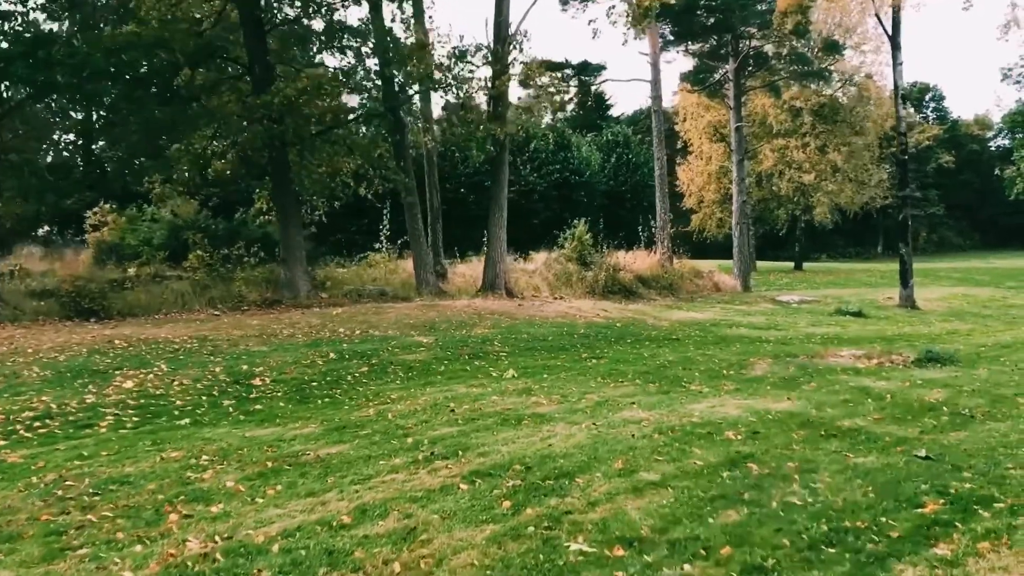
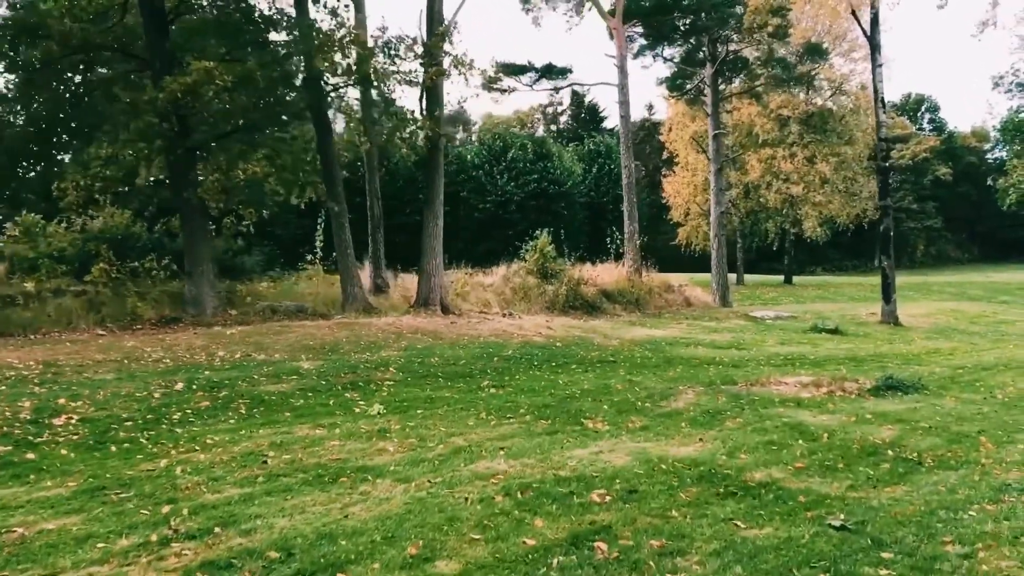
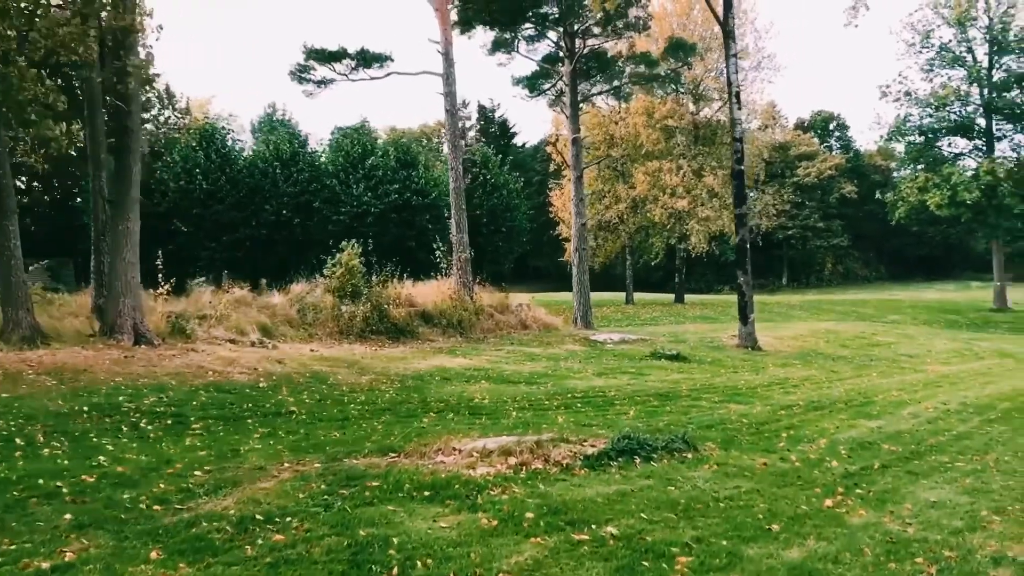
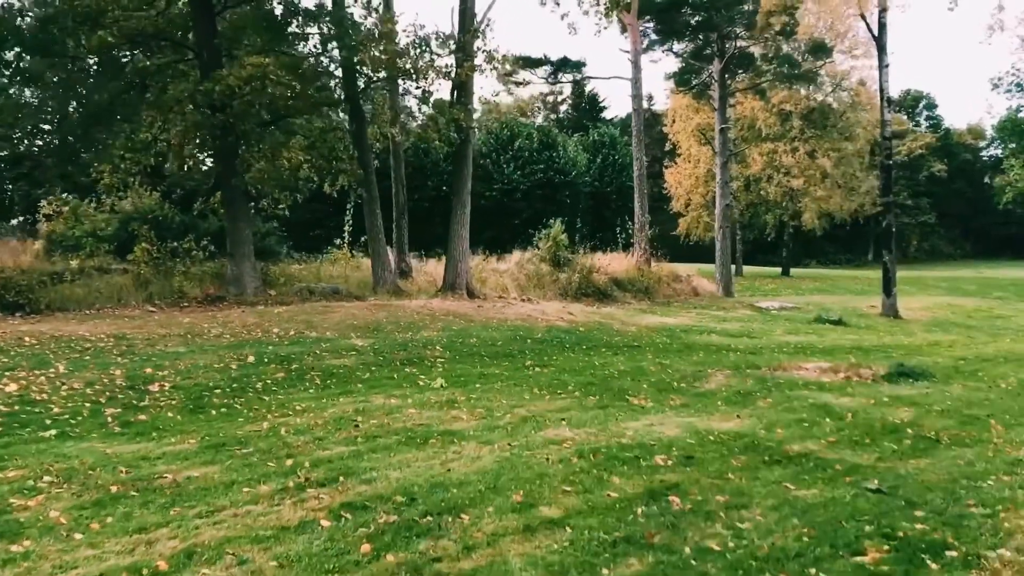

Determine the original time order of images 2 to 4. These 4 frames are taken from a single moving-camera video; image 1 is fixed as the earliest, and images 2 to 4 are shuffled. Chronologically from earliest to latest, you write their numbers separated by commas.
4, 2, 3
